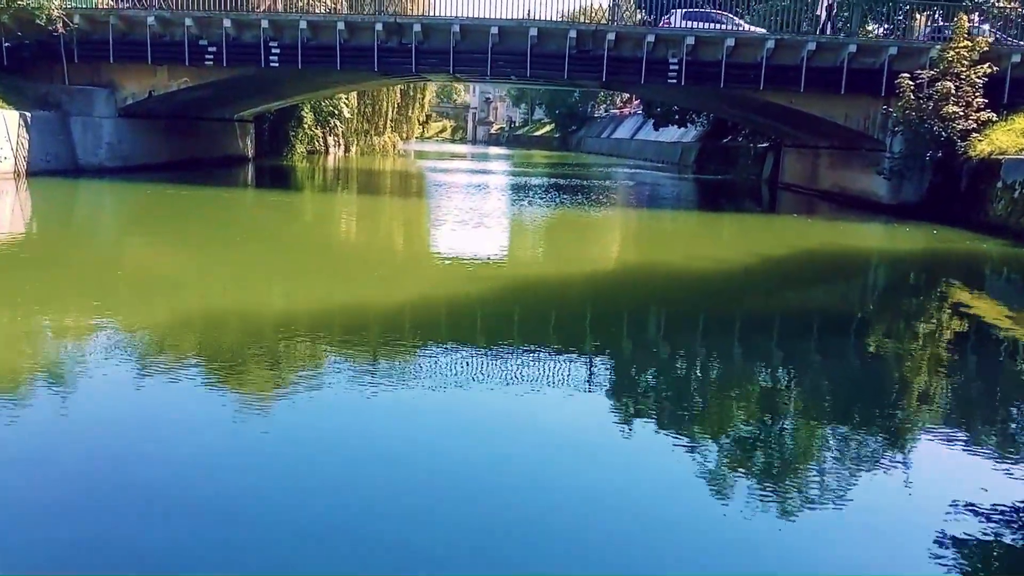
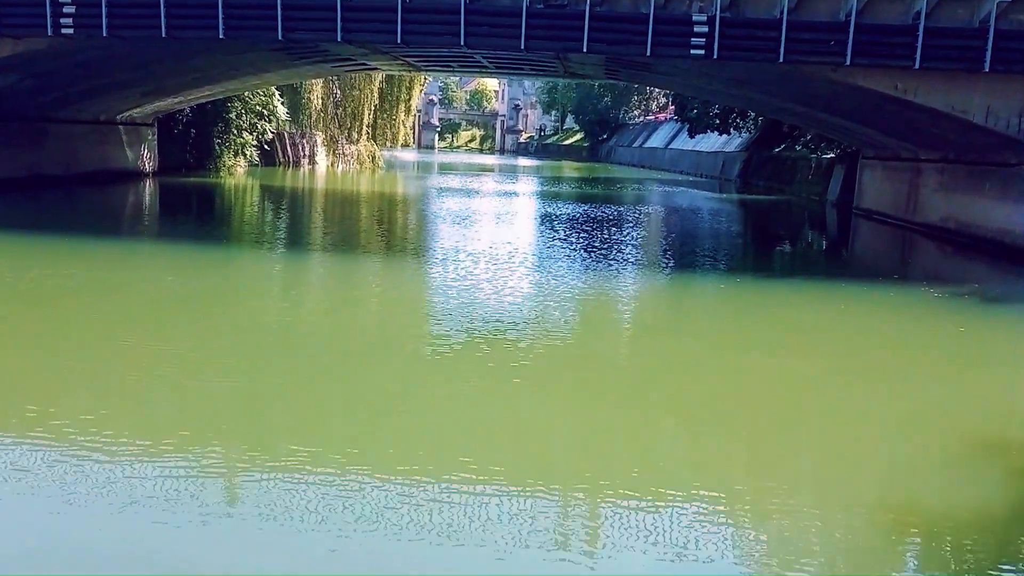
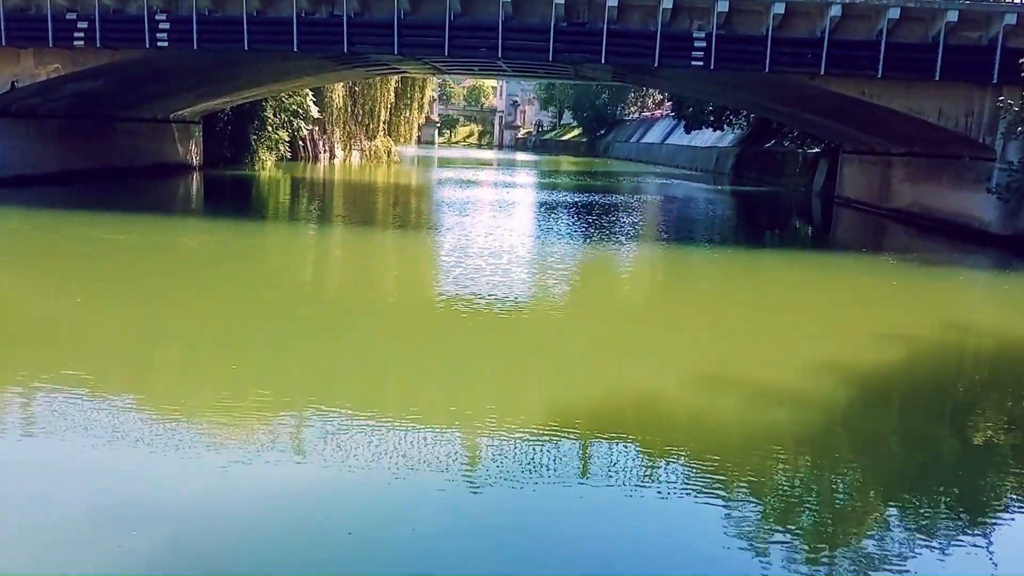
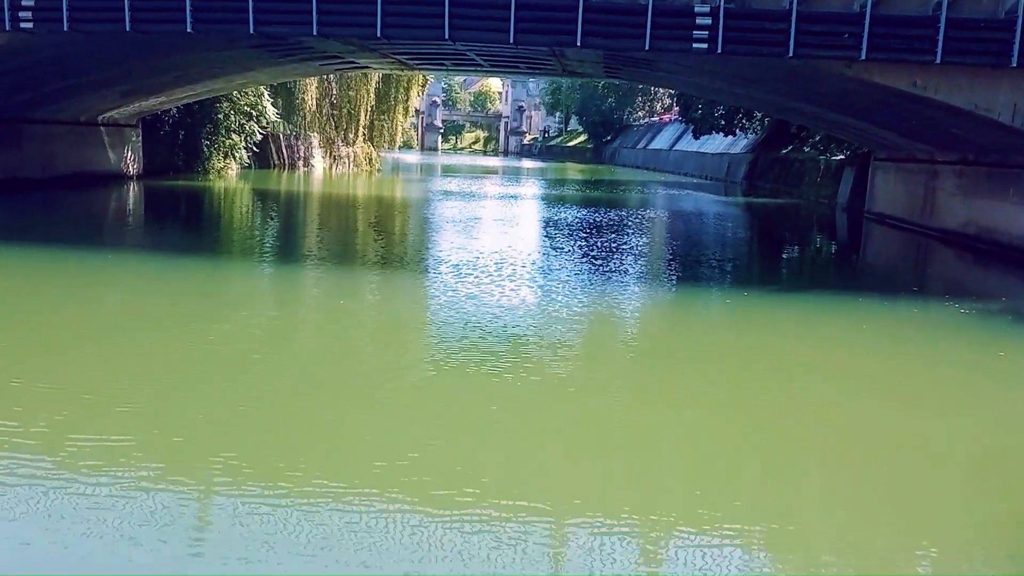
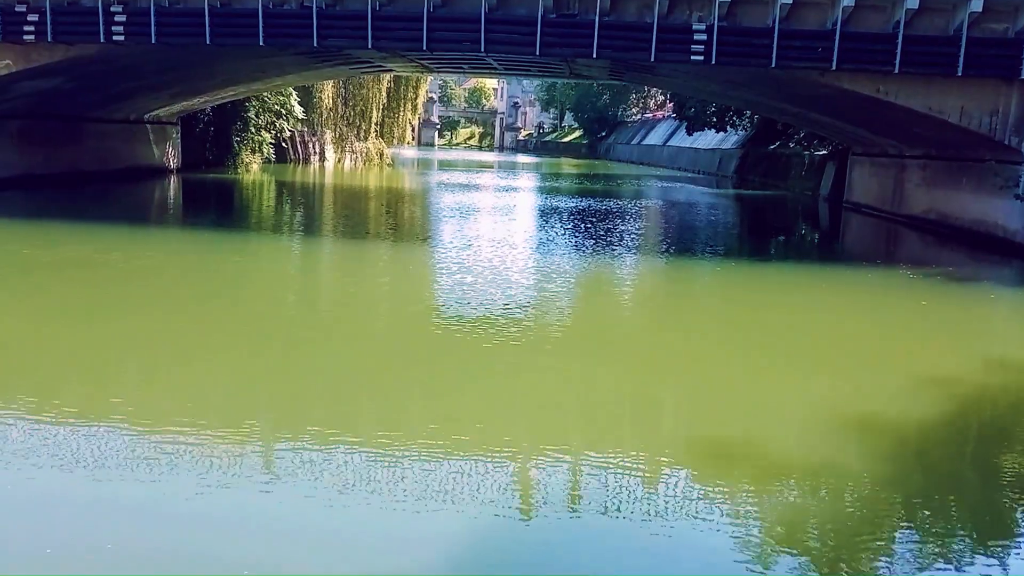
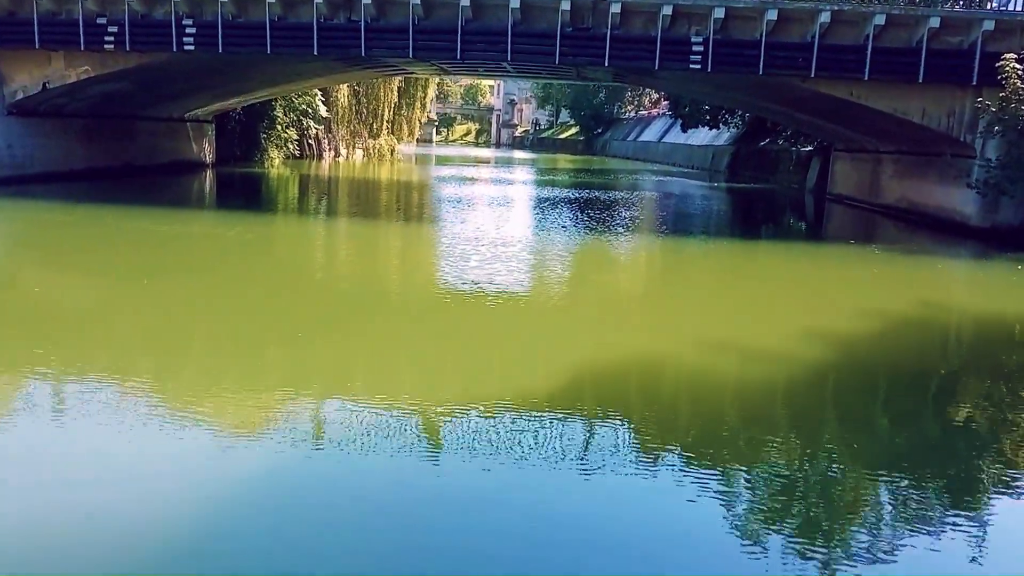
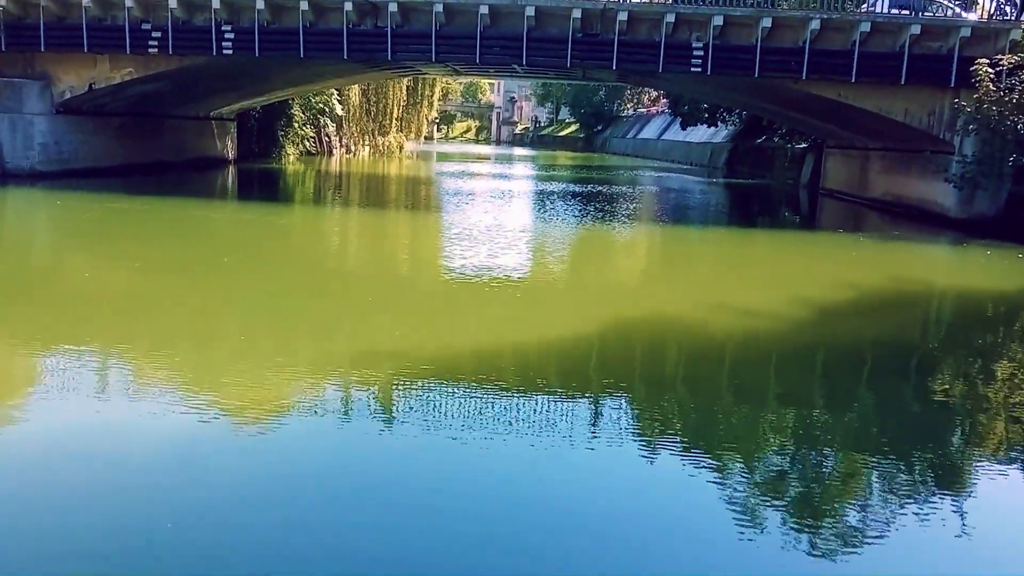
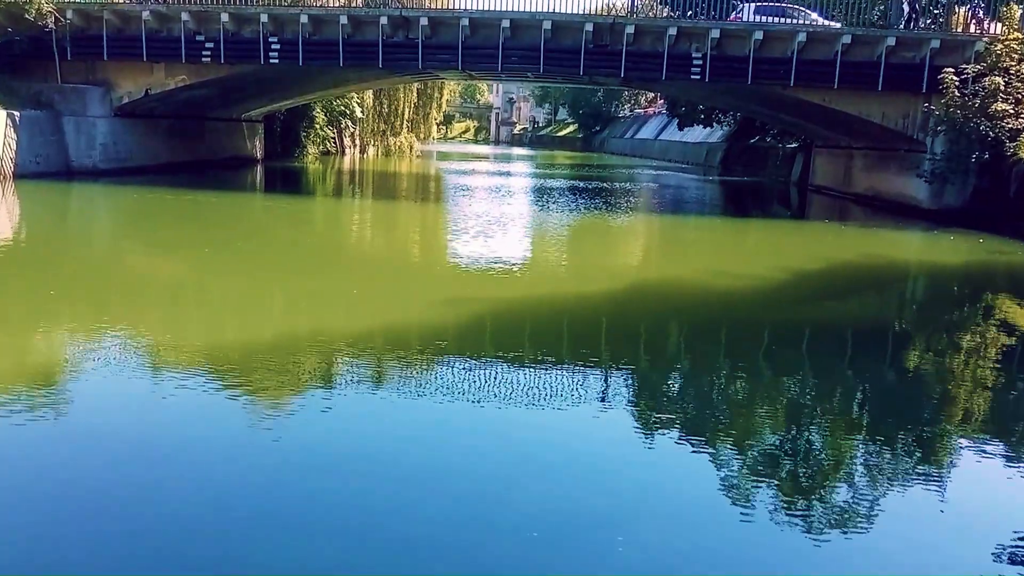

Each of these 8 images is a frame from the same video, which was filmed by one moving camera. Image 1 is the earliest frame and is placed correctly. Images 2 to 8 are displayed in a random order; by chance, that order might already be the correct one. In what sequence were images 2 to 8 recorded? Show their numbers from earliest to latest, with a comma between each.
8, 7, 6, 3, 5, 2, 4
